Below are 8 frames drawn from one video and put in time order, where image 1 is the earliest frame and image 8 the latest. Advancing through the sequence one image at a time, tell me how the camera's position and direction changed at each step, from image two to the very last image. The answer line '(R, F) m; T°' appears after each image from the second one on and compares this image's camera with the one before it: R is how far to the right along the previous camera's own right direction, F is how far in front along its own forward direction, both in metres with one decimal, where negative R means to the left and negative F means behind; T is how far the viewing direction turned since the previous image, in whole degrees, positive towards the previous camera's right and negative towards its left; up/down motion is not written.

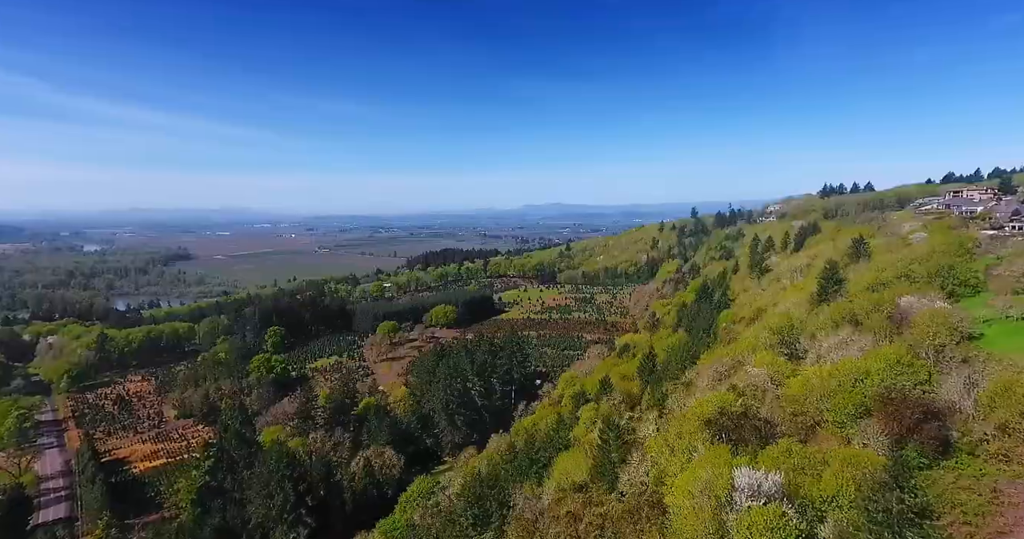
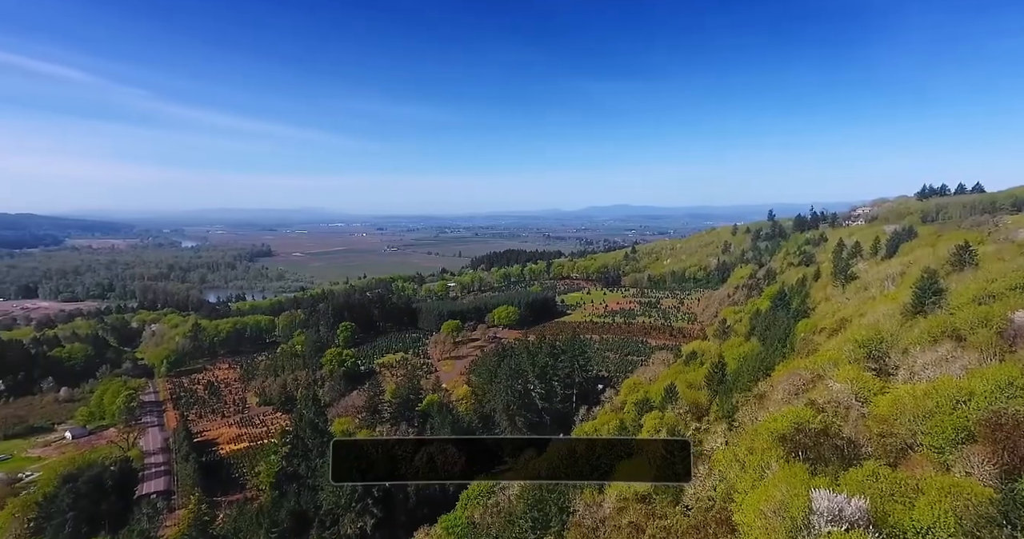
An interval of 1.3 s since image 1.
(0.0, +0.7) m; -6°
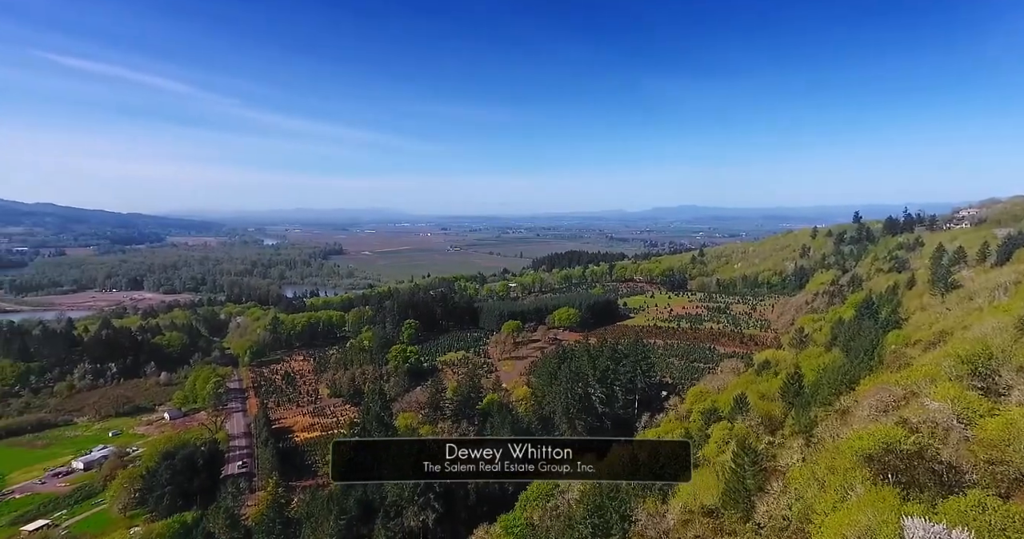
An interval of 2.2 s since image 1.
(-0.2, +0.9) m; -5°
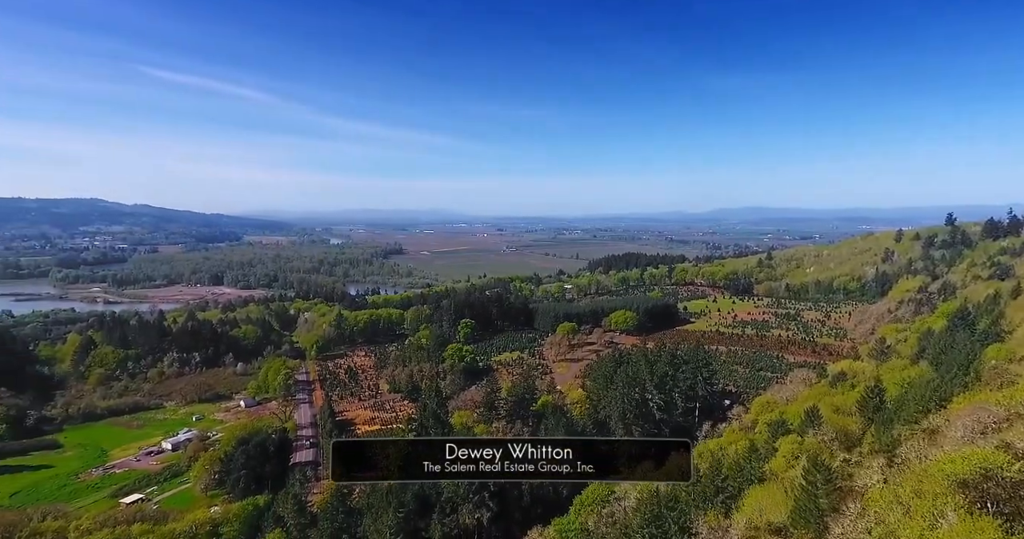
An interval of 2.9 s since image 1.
(-0.2, +1.0) m; -5°
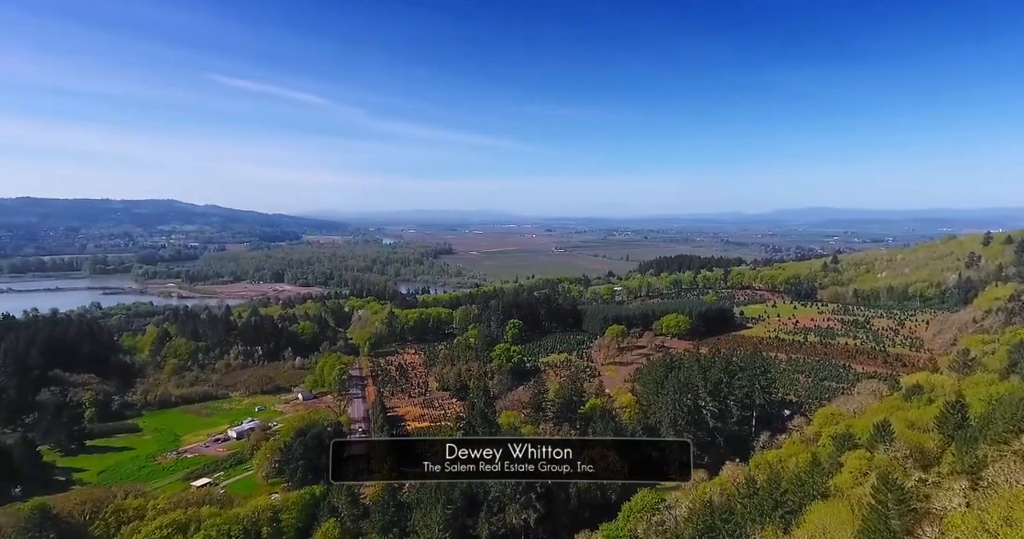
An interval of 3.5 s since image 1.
(-0.2, +0.9) m; -4°
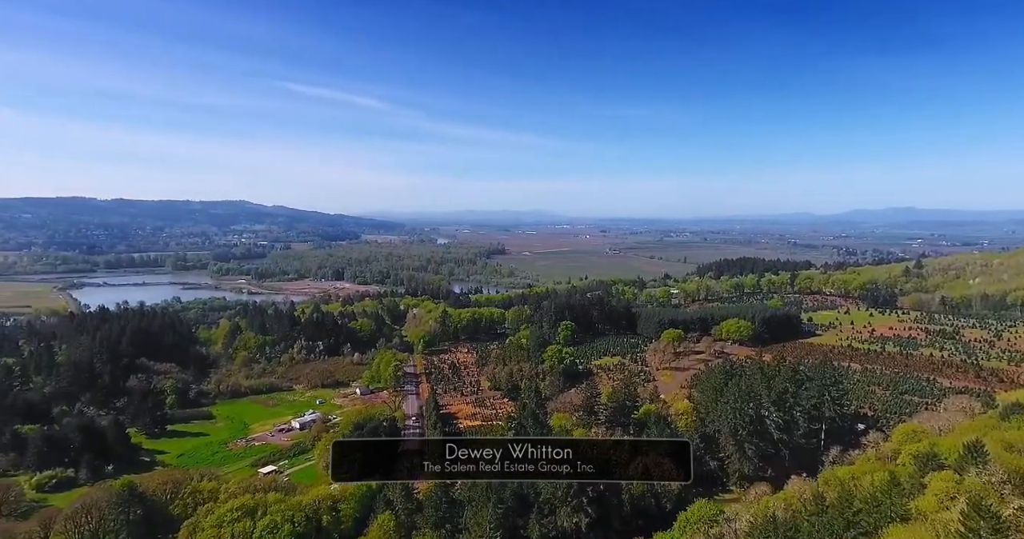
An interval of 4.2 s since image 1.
(-0.3, +1.2) m; -5°
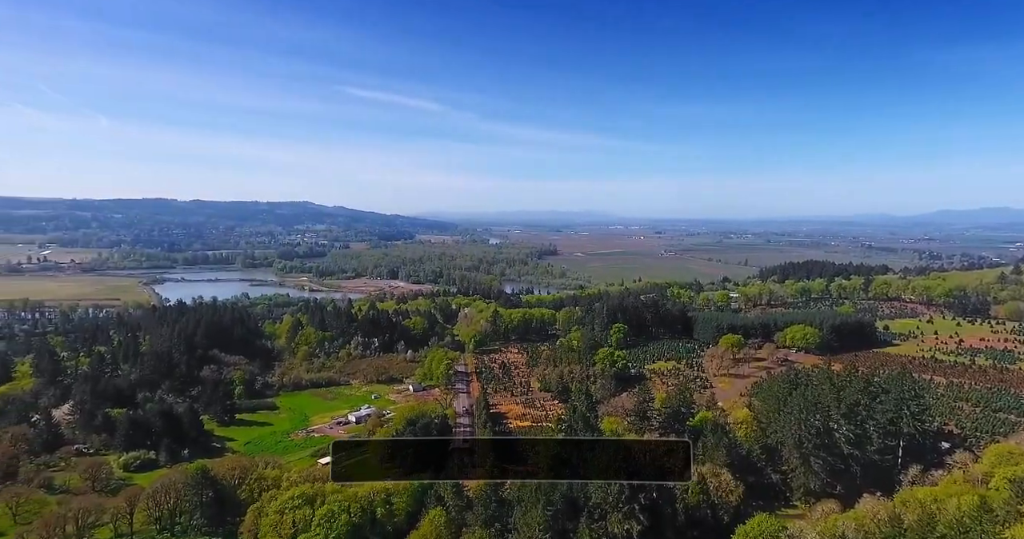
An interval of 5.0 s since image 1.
(-0.3, +1.4) m; -5°
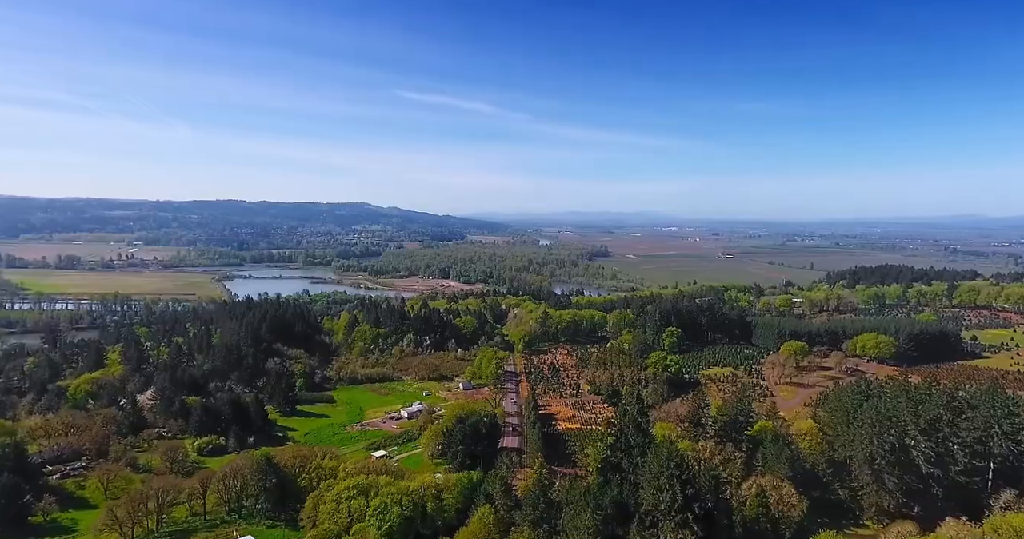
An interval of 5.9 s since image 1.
(-0.4, +1.6) m; -5°
